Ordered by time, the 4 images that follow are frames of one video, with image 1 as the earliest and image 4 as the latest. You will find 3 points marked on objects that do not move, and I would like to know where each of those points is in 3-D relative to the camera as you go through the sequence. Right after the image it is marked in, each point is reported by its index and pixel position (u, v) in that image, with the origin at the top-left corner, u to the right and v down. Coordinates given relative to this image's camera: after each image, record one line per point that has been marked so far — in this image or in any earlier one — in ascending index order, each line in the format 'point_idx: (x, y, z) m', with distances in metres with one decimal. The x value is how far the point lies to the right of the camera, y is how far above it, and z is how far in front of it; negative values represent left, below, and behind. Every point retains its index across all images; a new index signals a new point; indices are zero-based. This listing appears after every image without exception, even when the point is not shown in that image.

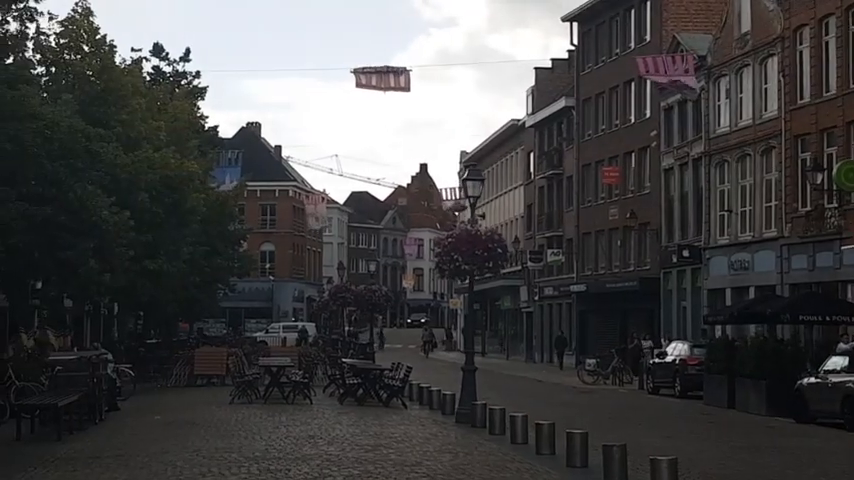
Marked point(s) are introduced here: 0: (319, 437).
0: (-1.5, -2.7, +19.4) m
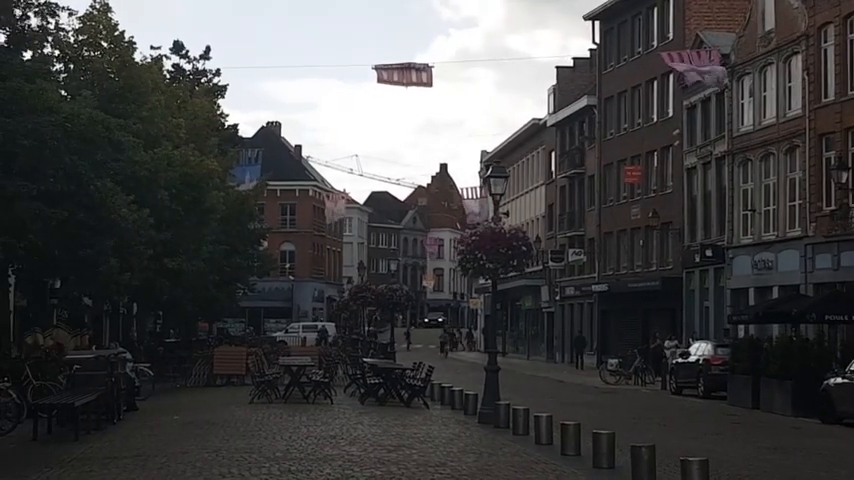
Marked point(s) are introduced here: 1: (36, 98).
0: (-1.2, -2.7, +19.2) m
1: (-5.4, +2.0, +19.4) m
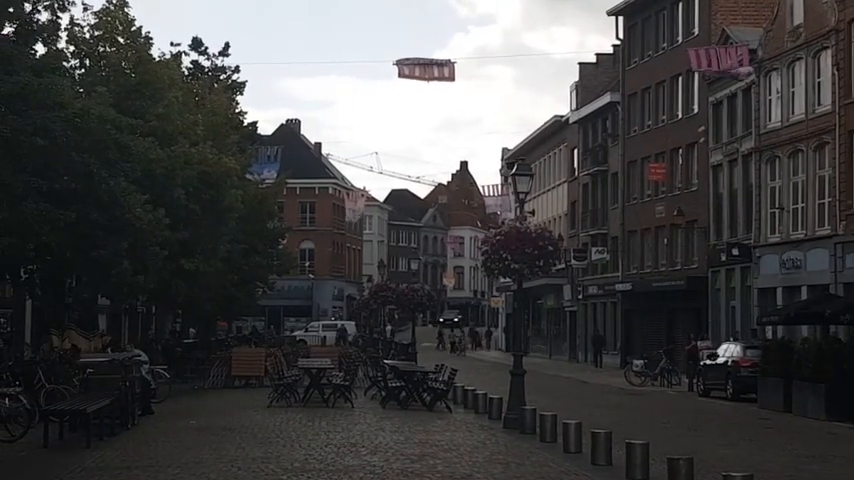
0: (-0.9, -2.7, +18.5) m
1: (-5.1, +2.0, +18.8) m
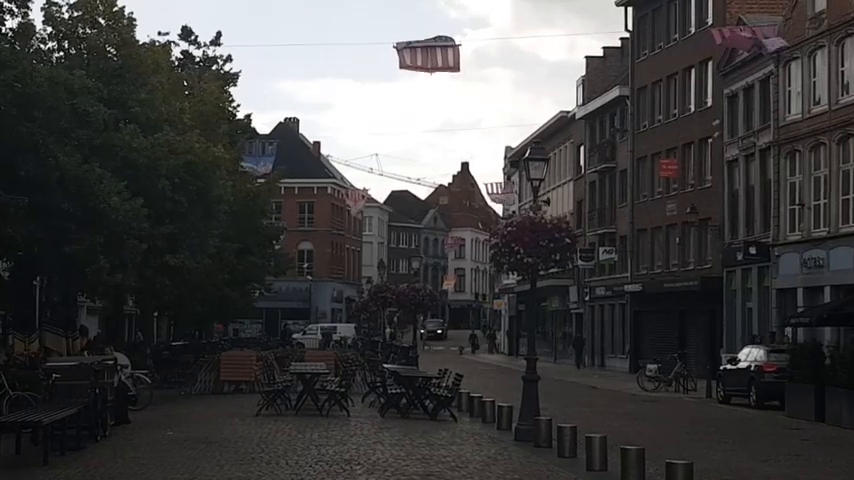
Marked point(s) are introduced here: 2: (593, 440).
0: (-0.8, -2.6, +16.2) m
1: (-5.0, +2.1, +16.5) m
2: (+2.0, -2.4, +16.6) m
